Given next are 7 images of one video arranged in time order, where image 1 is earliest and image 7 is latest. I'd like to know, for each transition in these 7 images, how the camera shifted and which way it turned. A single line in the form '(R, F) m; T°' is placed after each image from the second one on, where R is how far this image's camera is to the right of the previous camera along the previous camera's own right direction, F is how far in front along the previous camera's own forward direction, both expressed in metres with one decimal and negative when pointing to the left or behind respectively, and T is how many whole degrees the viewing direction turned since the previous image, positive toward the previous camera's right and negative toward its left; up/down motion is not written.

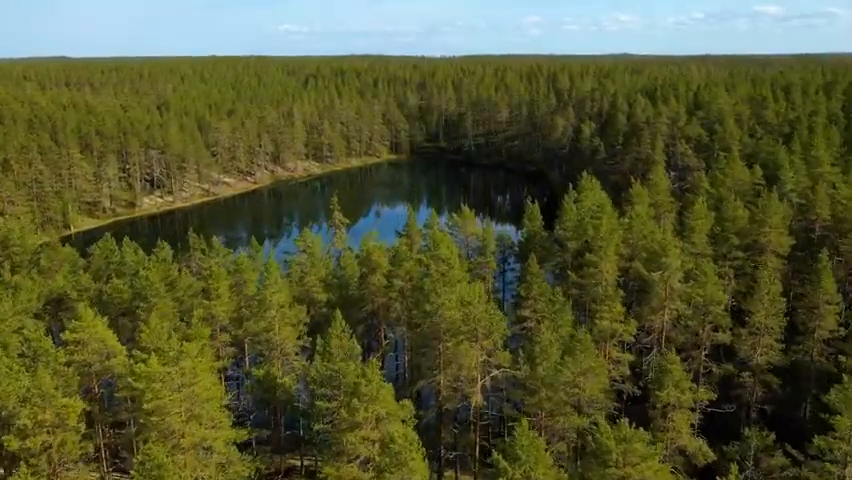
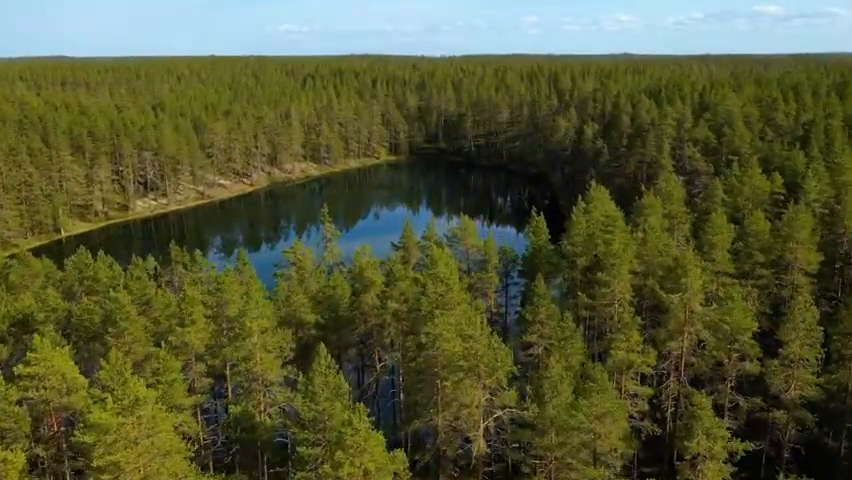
(+0.1, +1.8) m; 0°
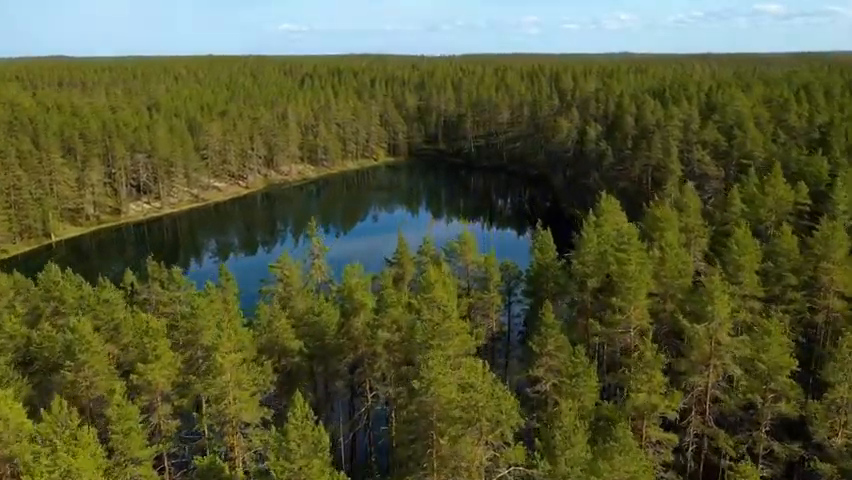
(+0.1, +2.0) m; 0°
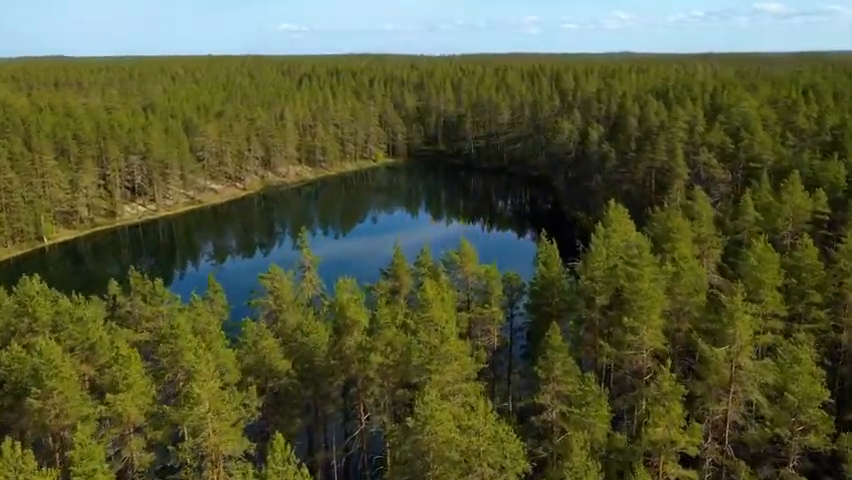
(+0.1, +1.3) m; 0°
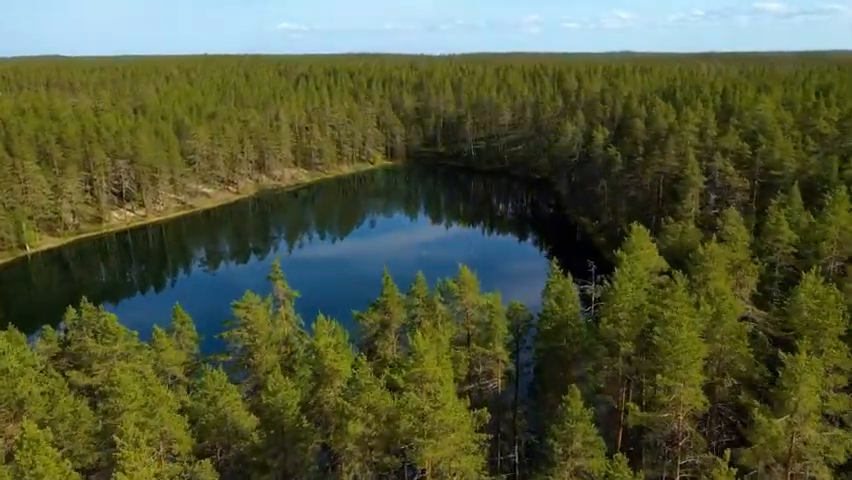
(+0.2, +3.0) m; 0°
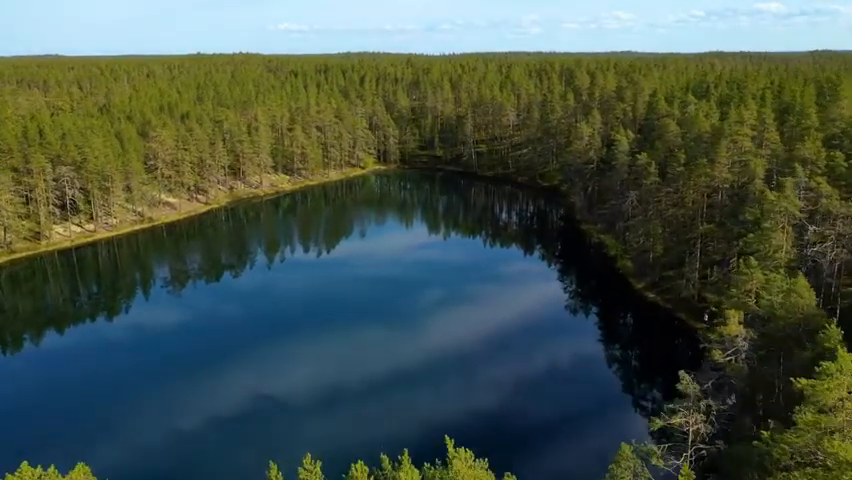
(+0.8, +11.9) m; 0°
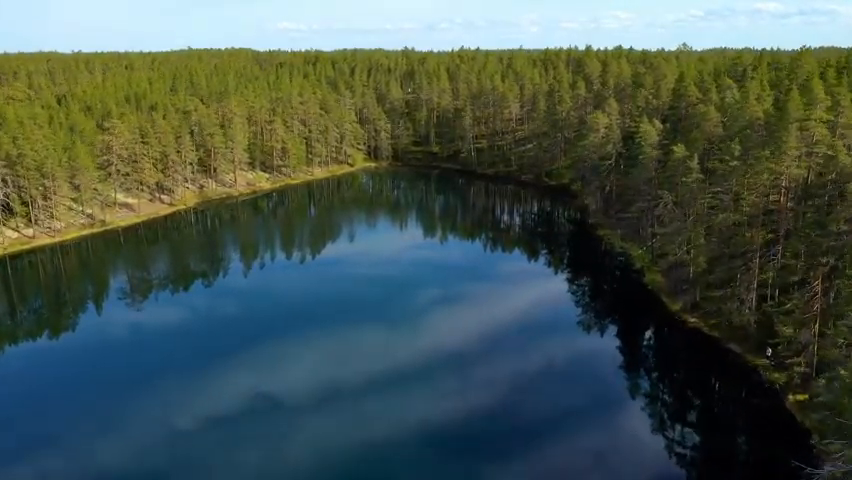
(+0.7, +10.3) m; 0°
